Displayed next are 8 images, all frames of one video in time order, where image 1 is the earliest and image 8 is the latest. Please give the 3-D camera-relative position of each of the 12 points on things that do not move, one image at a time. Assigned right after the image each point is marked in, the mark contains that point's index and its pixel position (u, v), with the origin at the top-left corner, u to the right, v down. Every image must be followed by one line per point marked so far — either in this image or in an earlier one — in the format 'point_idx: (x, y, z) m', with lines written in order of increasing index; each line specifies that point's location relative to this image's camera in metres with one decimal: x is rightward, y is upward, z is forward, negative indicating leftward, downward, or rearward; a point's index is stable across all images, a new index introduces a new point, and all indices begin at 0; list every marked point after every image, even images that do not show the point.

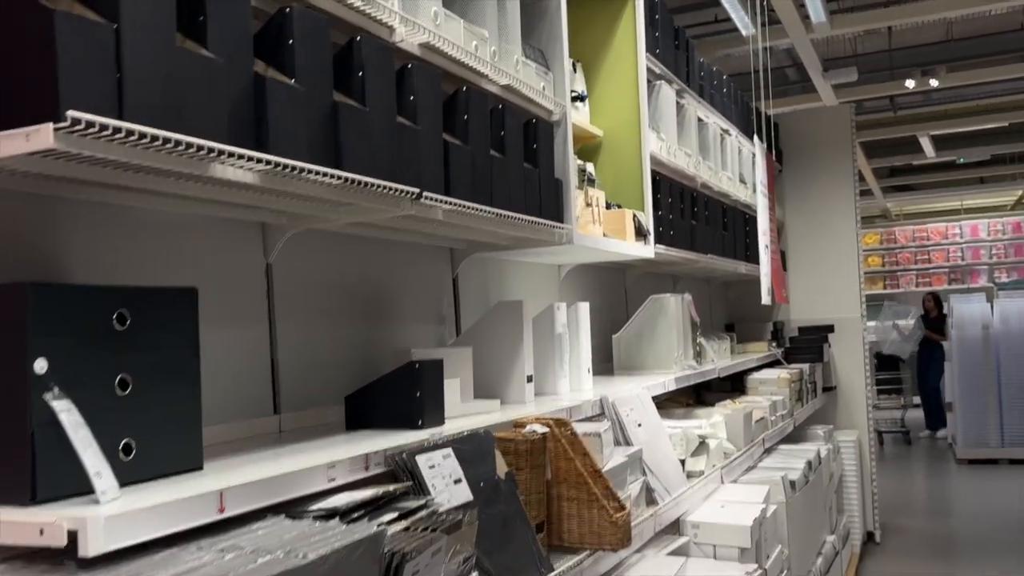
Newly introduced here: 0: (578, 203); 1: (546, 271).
0: (+0.2, +0.3, +3.2) m
1: (+0.1, +0.1, +3.9) m
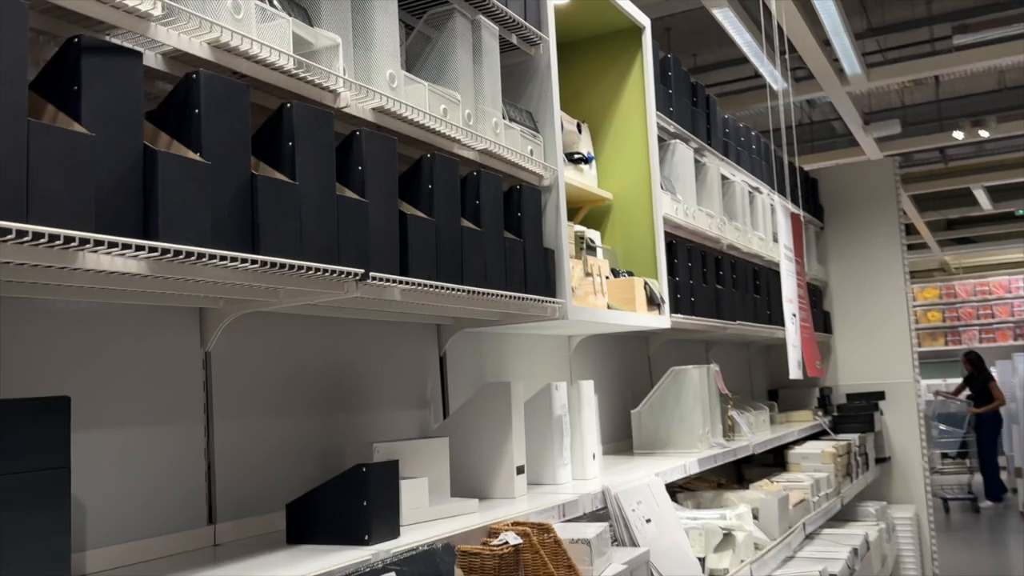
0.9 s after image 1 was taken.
0: (+0.2, +0.1, +2.9) m
1: (+0.2, -0.2, +3.6) m
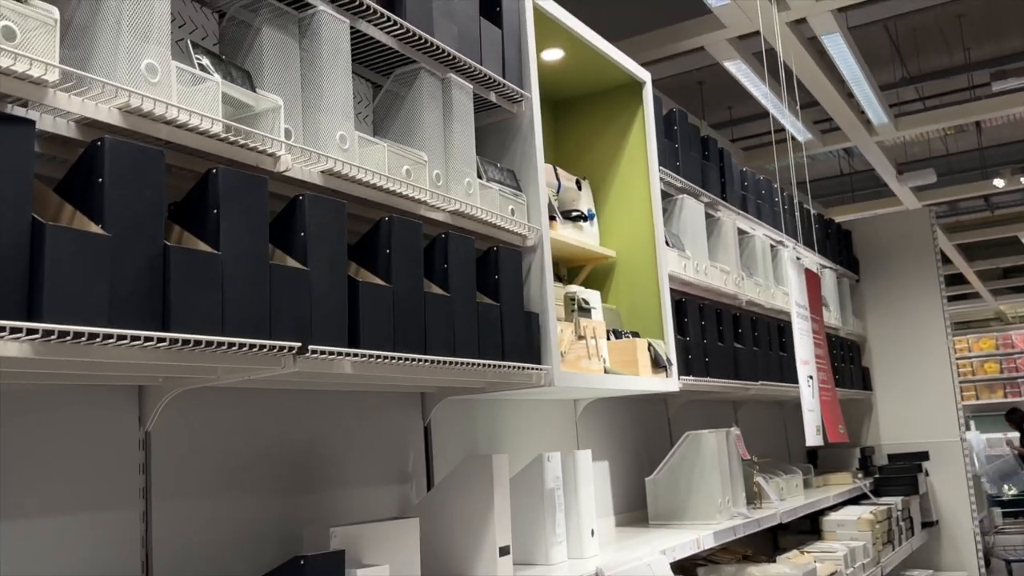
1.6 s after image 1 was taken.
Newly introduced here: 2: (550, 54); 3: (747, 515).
0: (+0.2, -0.2, +2.7) m
1: (+0.2, -0.5, +3.4) m
2: (+0.1, +0.9, +3.2) m
3: (+1.1, -1.0, +3.8) m
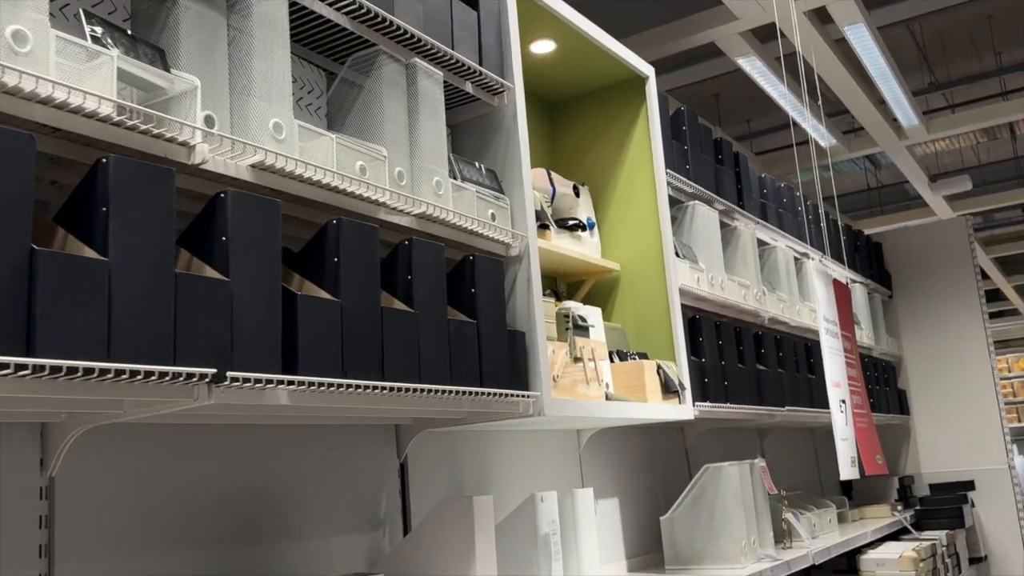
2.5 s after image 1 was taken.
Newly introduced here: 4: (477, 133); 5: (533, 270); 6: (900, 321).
0: (+0.1, -0.2, +2.4) m
1: (+0.2, -0.6, +3.0) m
2: (+0.1, +0.9, +2.9) m
3: (+1.1, -1.1, +3.4) m
4: (-0.1, +0.5, +2.4) m
5: (+0.1, 0.0, +2.3) m
6: (+2.8, -0.2, +5.8) m
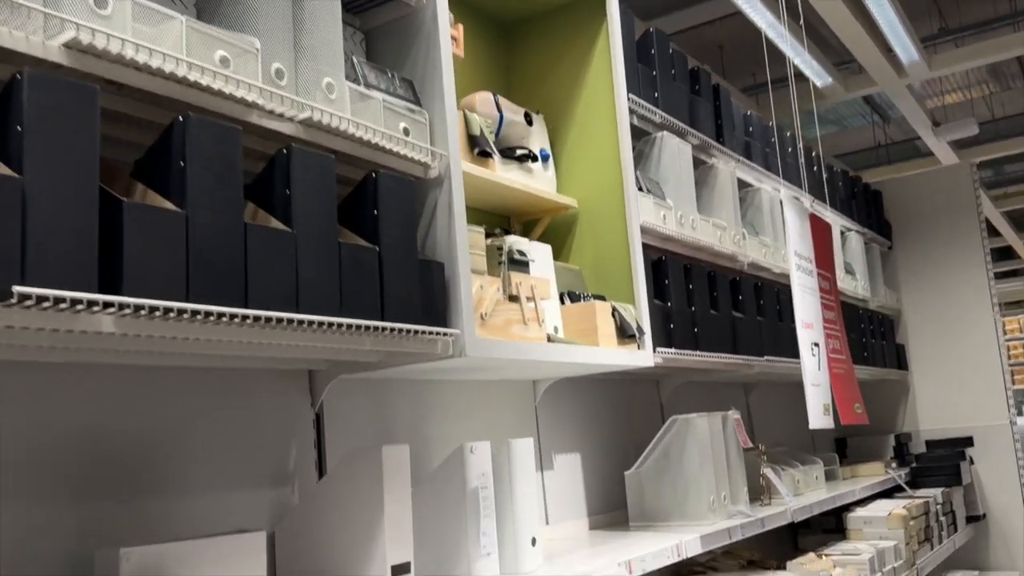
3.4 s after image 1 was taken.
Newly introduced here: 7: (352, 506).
0: (-0.1, 0.0, +2.1) m
1: (0.0, -0.3, +2.8) m
2: (-0.1, +1.1, +2.6) m
3: (+0.9, -0.9, +3.1) m
4: (-0.3, +0.7, +2.2) m
5: (-0.1, +0.2, +2.0) m
6: (+2.6, +0.1, +5.5) m
7: (-0.4, -0.5, +1.9) m
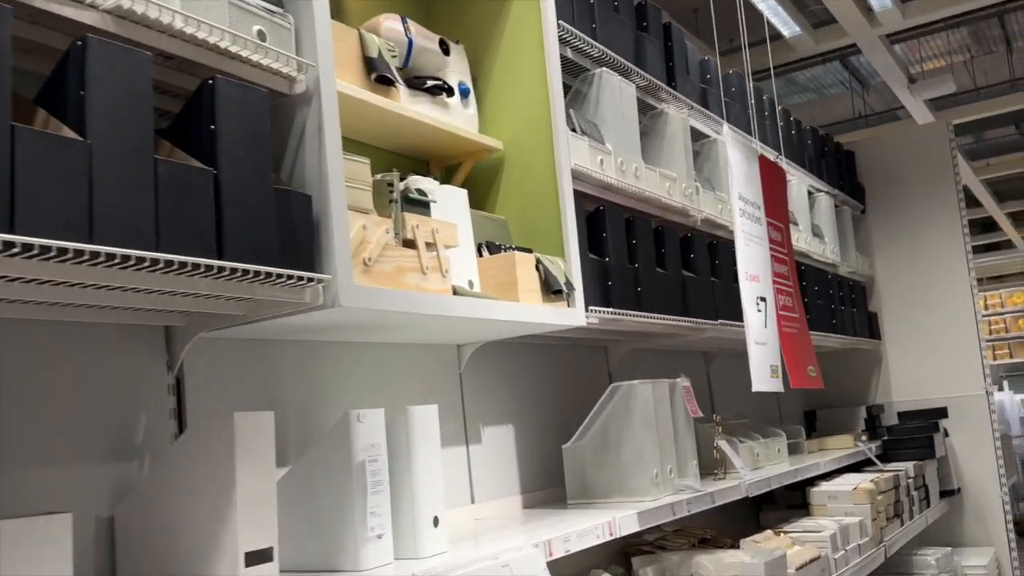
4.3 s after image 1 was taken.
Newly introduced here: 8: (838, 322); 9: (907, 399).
0: (-0.3, +0.1, +1.8) m
1: (-0.3, -0.2, +2.5) m
2: (-0.4, +1.2, +2.3) m
3: (+0.6, -0.7, +2.9) m
4: (-0.6, +0.8, +1.8) m
5: (-0.4, +0.4, +1.7) m
6: (+2.3, +0.3, +5.2) m
7: (-0.6, -0.4, +1.6) m
8: (+1.6, -0.2, +4.1) m
9: (+2.5, -0.7, +5.0) m
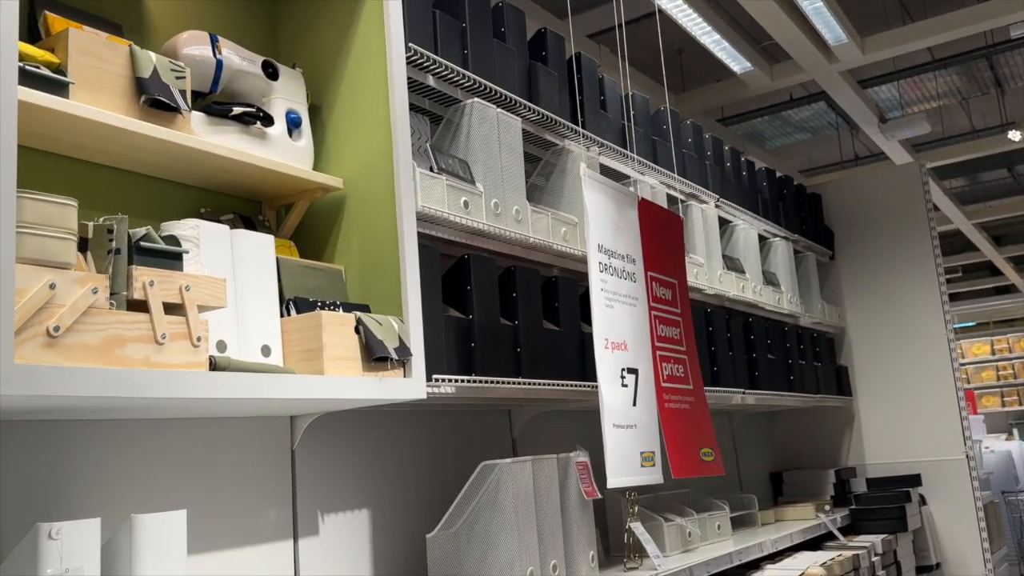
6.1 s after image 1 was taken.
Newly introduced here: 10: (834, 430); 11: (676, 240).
0: (-0.8, 0.0, +1.4) m
1: (-0.7, -0.4, +2.1) m
2: (-0.8, +1.0, +1.9) m
3: (+0.2, -0.9, +2.4) m
4: (-1.0, +0.6, +1.5) m
5: (-0.9, +0.2, +1.4) m
6: (+2.0, 0.0, +4.7) m
7: (-1.1, -0.5, +1.2) m
8: (+1.2, -0.4, +3.6) m
9: (+2.1, -1.0, +4.5) m
10: (+1.9, -0.8, +4.7) m
11: (+0.5, +0.1, +2.2) m
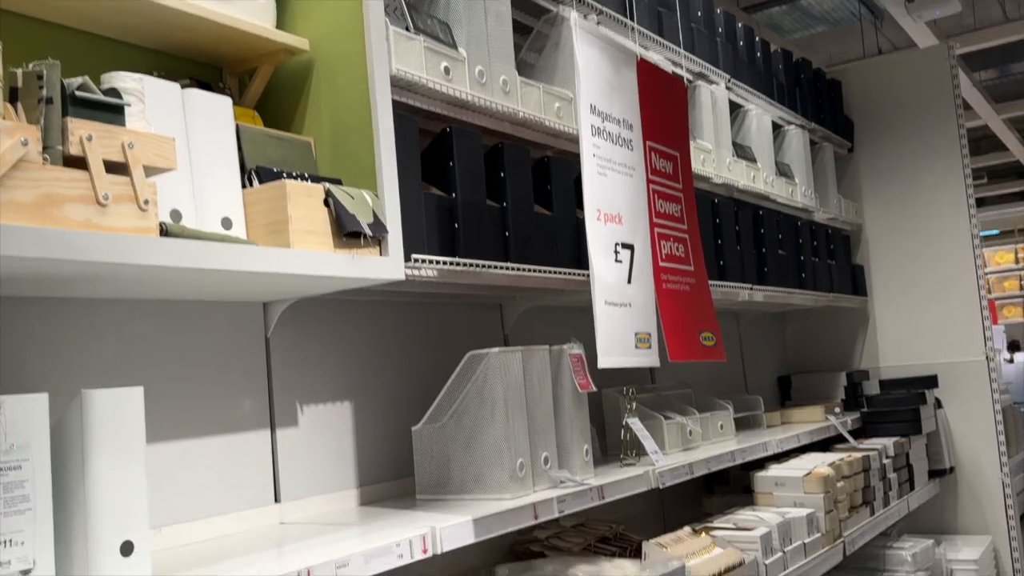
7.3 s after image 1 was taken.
0: (-0.8, +0.2, +1.3) m
1: (-0.8, -0.1, +2.0) m
2: (-0.8, +1.3, +1.7) m
3: (+0.2, -0.6, +2.3) m
4: (-1.1, +0.9, +1.3) m
5: (-0.9, +0.5, +1.2) m
6: (+2.0, +0.6, +4.5) m
7: (-1.2, -0.3, +1.1) m
8: (+1.2, 0.0, +3.4) m
9: (+2.1, -0.4, +4.4) m
10: (+1.9, -0.3, +4.5) m
11: (+0.4, +0.5, +2.0) m
